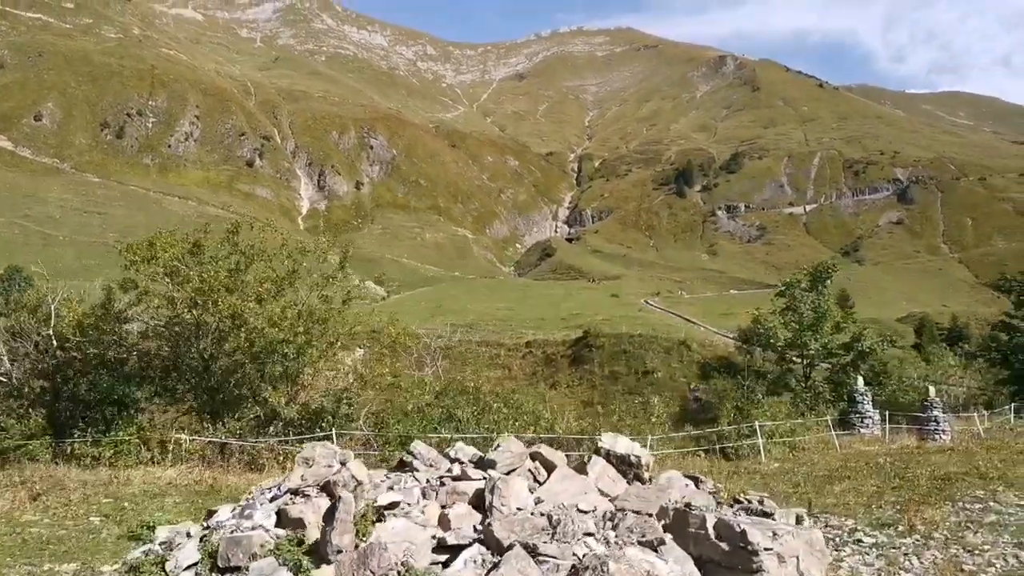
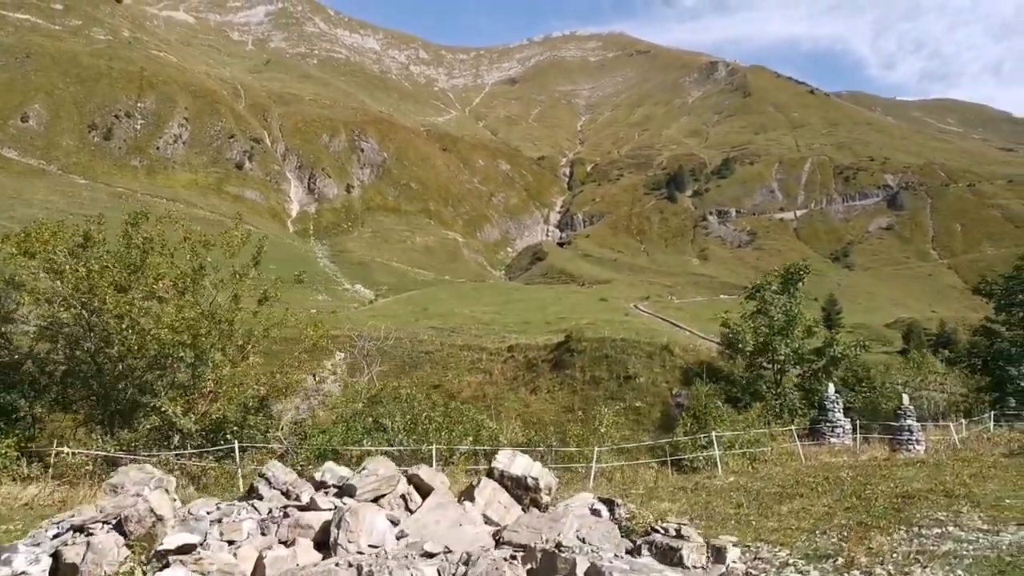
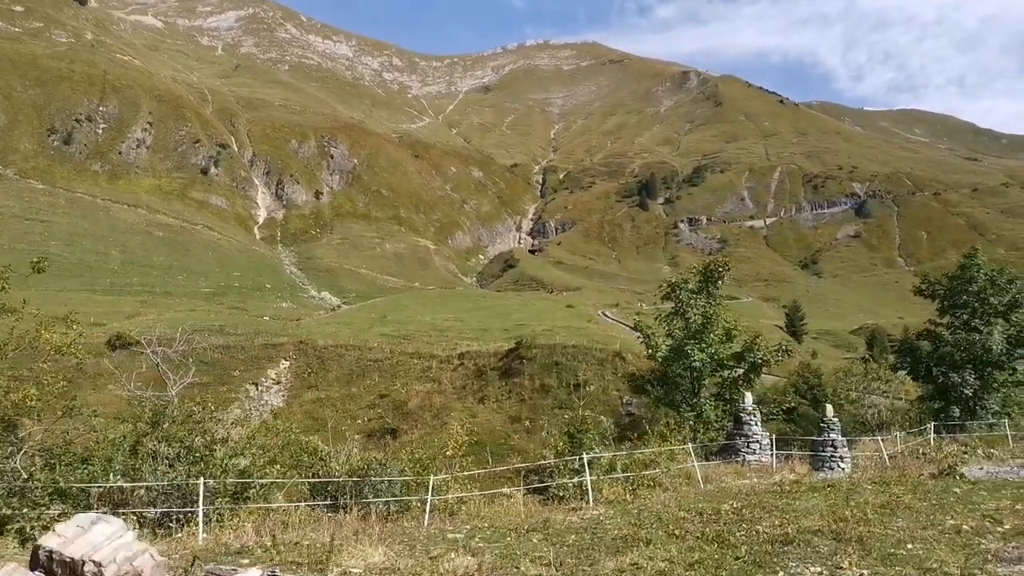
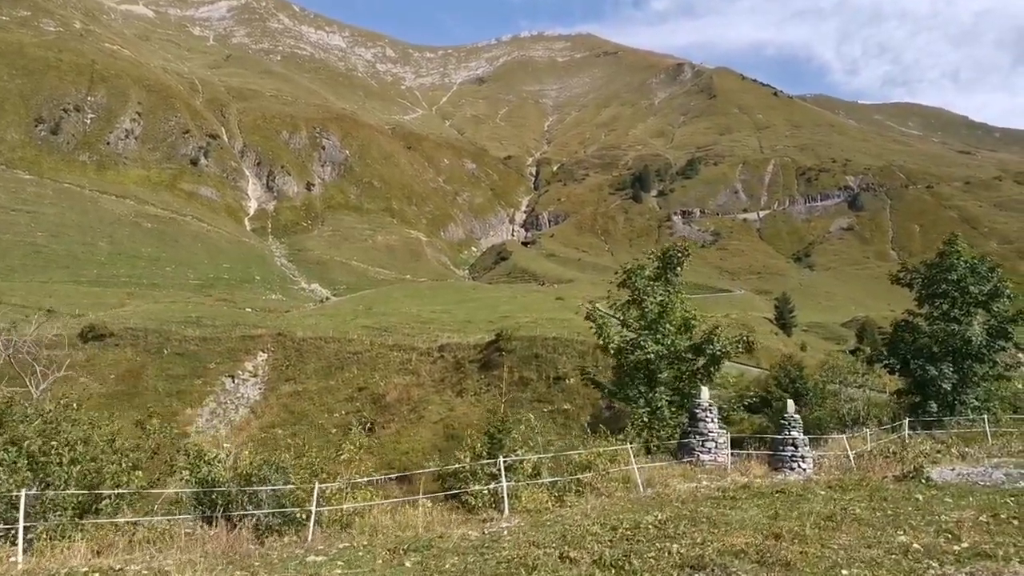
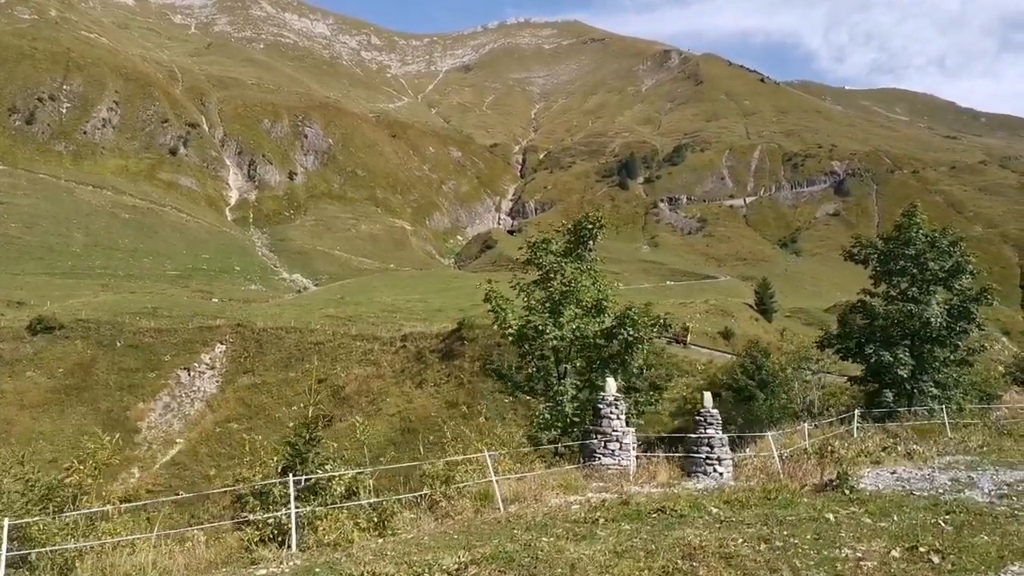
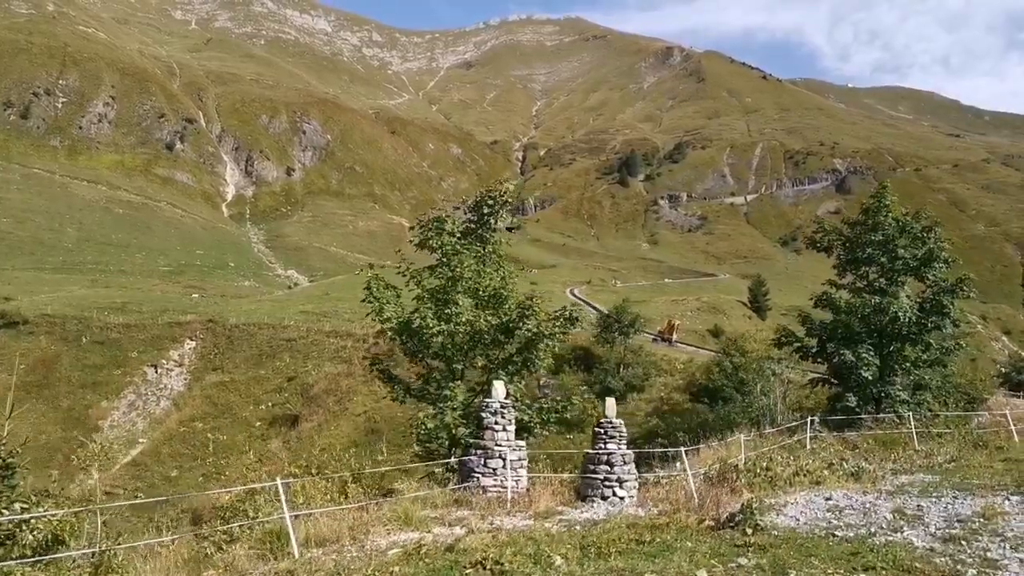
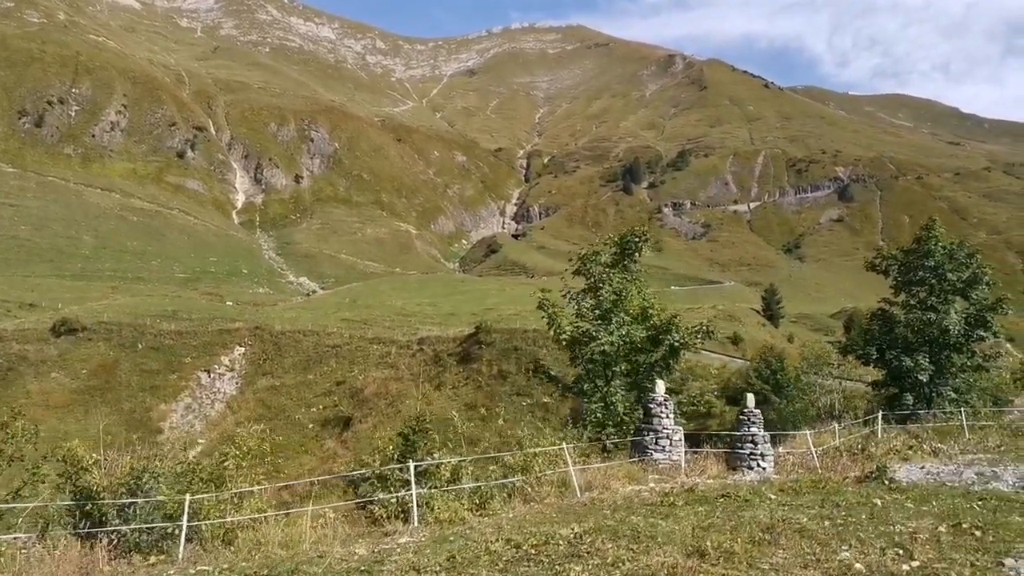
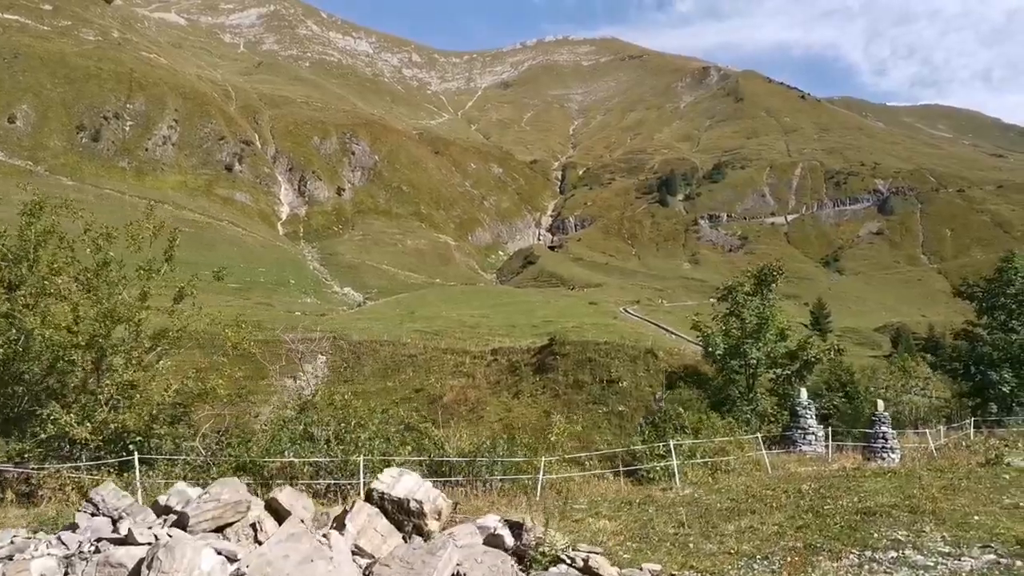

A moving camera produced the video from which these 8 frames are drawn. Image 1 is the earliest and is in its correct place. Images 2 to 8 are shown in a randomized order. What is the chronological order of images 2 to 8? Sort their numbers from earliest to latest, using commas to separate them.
2, 8, 3, 4, 7, 5, 6
